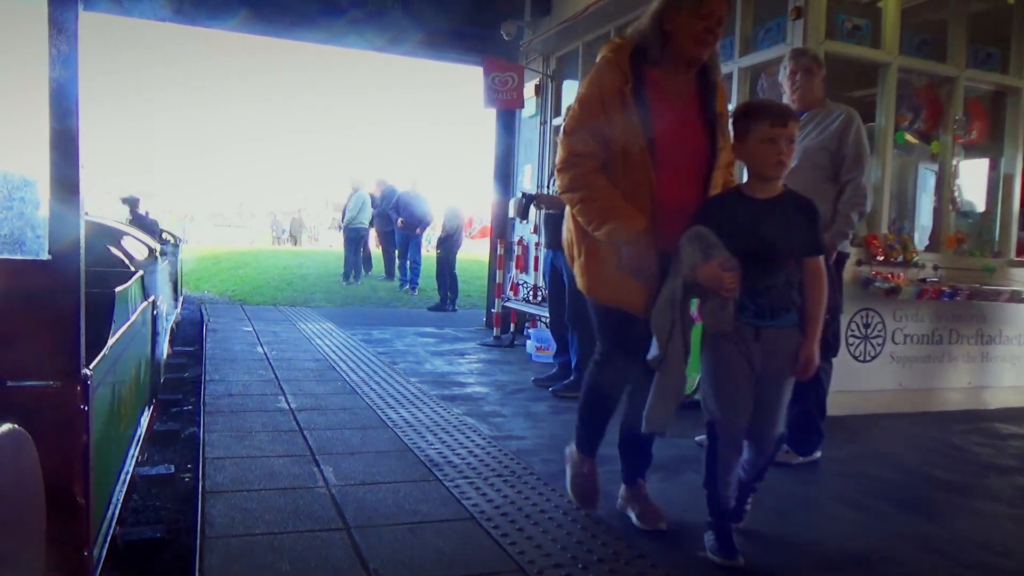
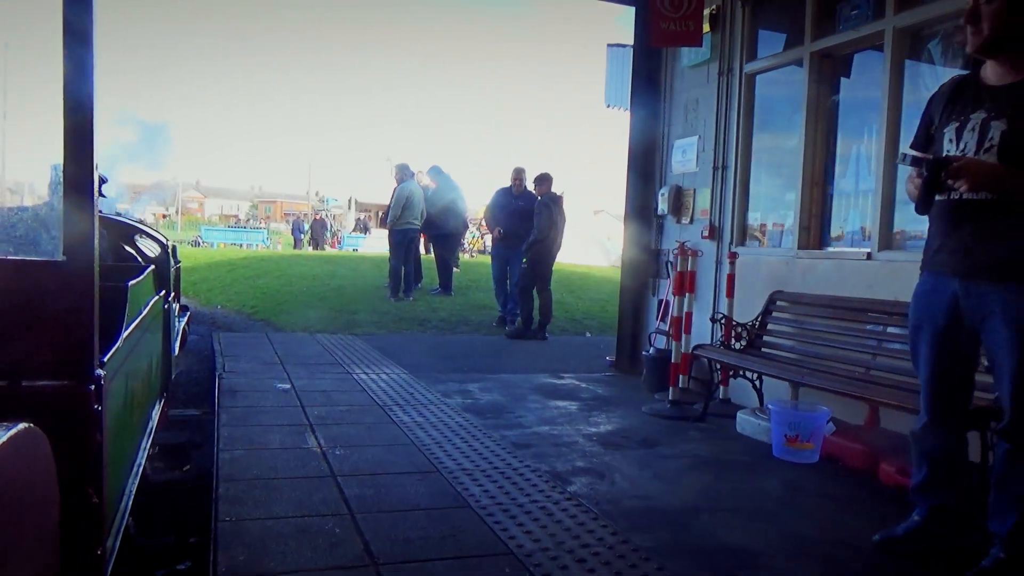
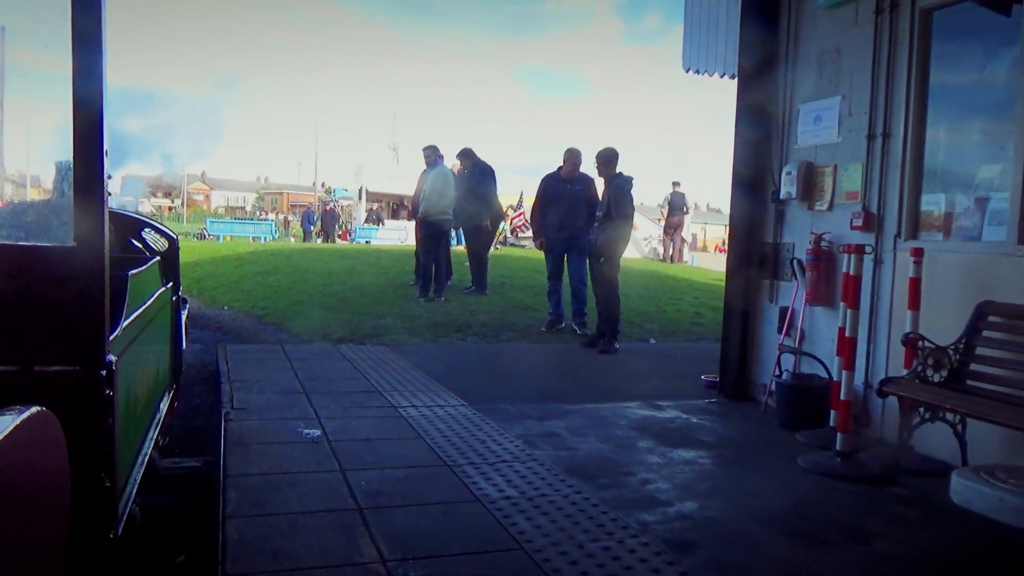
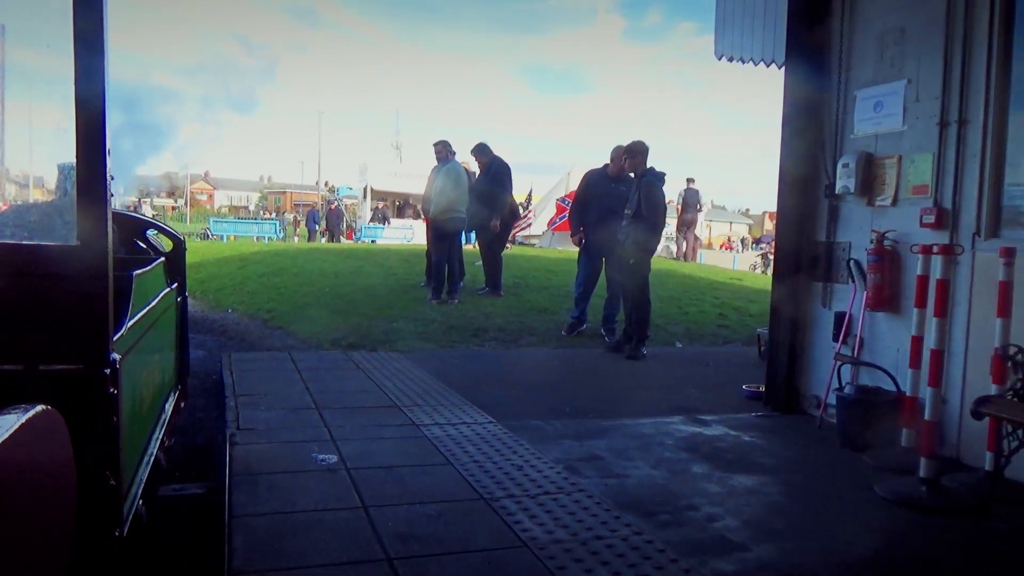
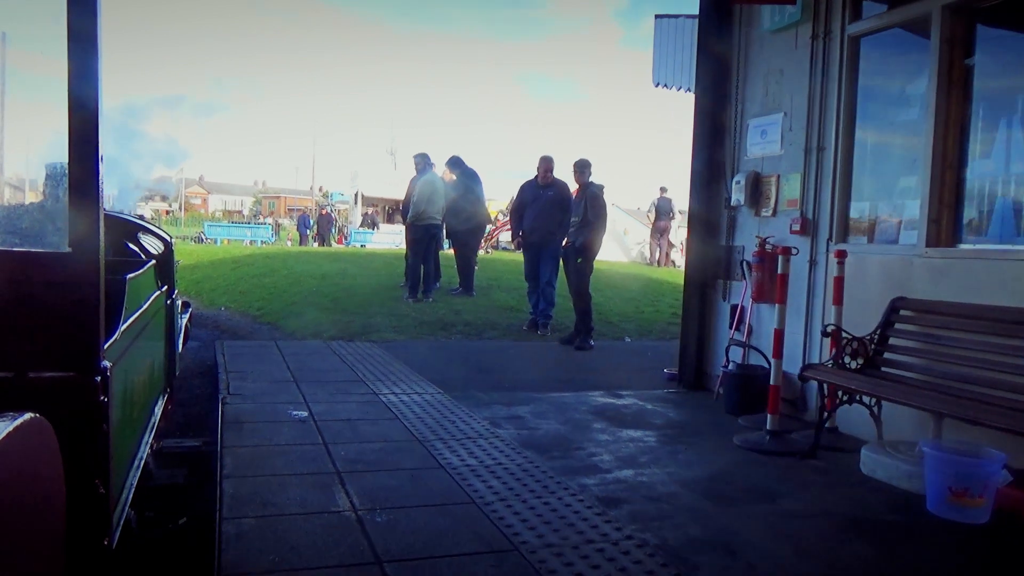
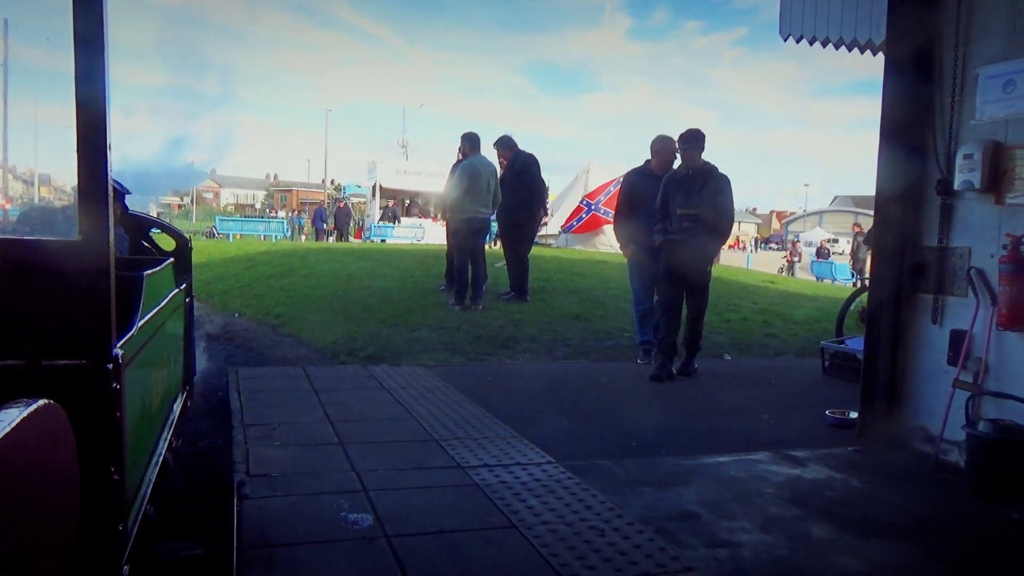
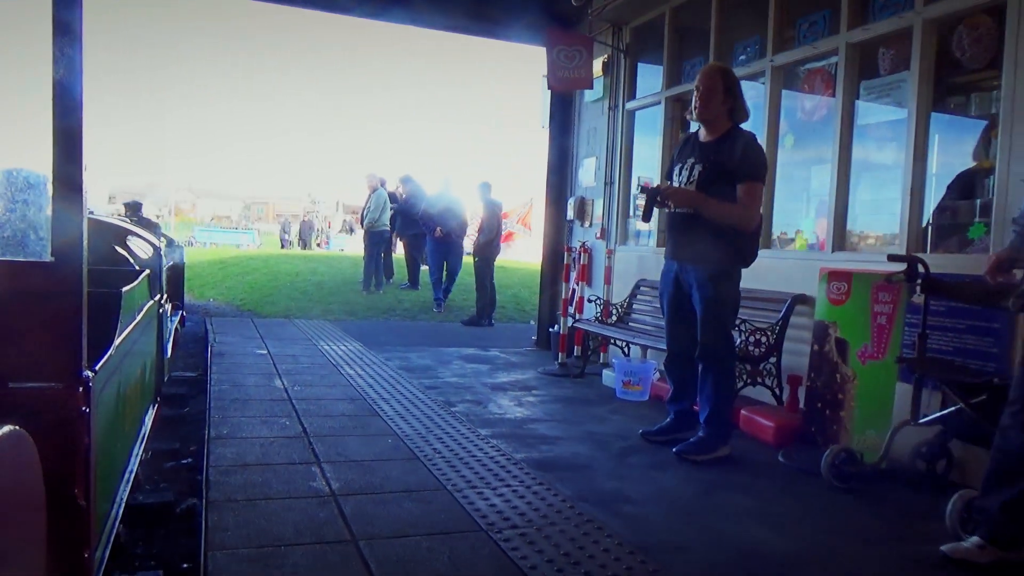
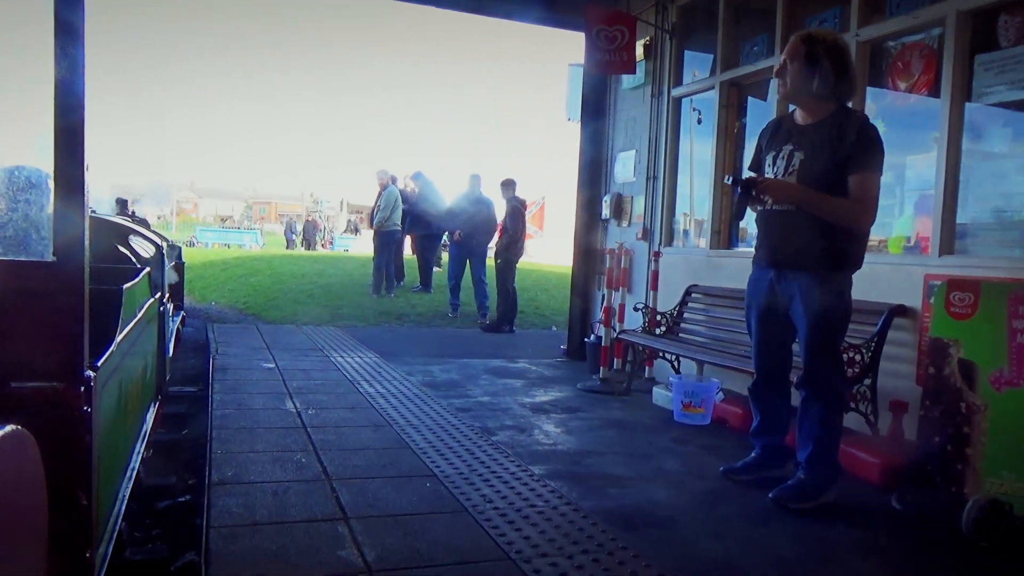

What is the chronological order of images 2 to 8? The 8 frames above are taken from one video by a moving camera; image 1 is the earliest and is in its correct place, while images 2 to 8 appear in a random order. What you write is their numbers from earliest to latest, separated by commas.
7, 8, 2, 5, 3, 4, 6
